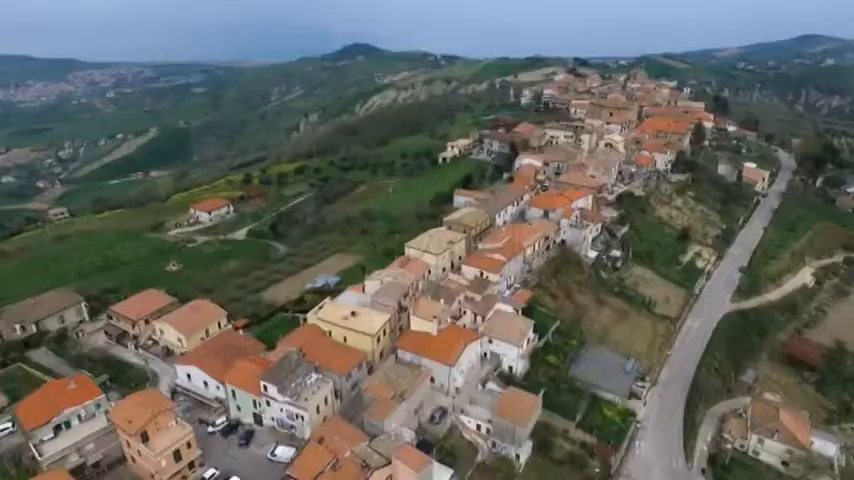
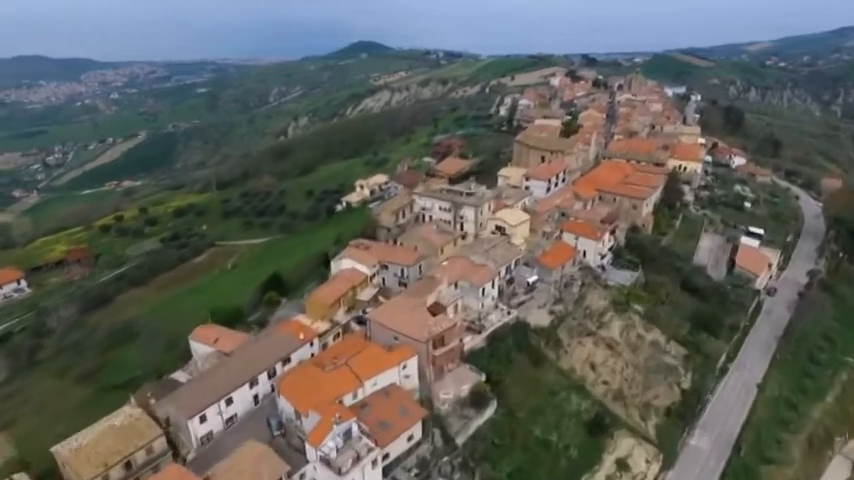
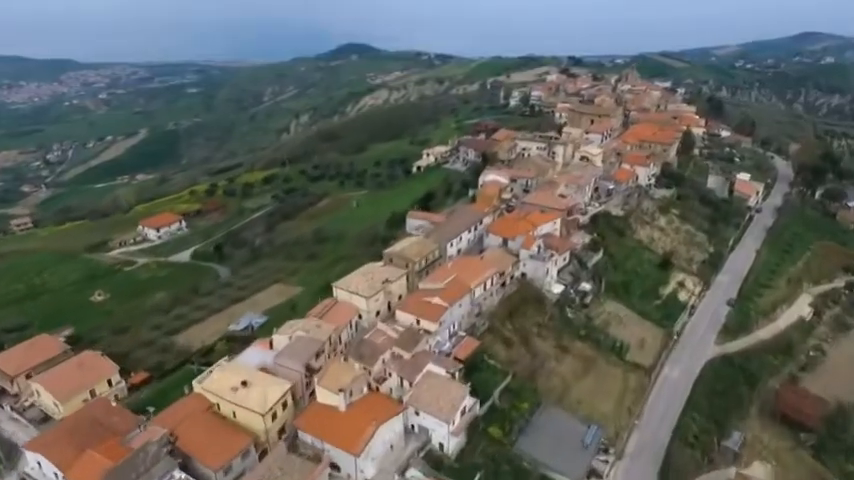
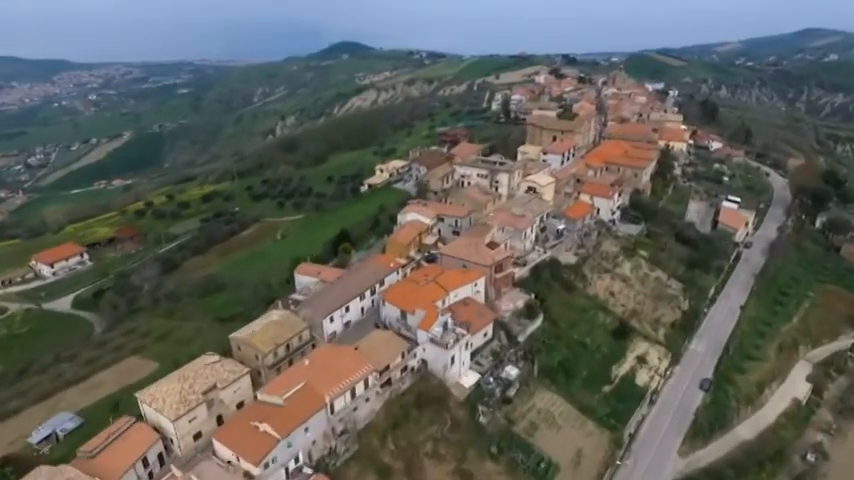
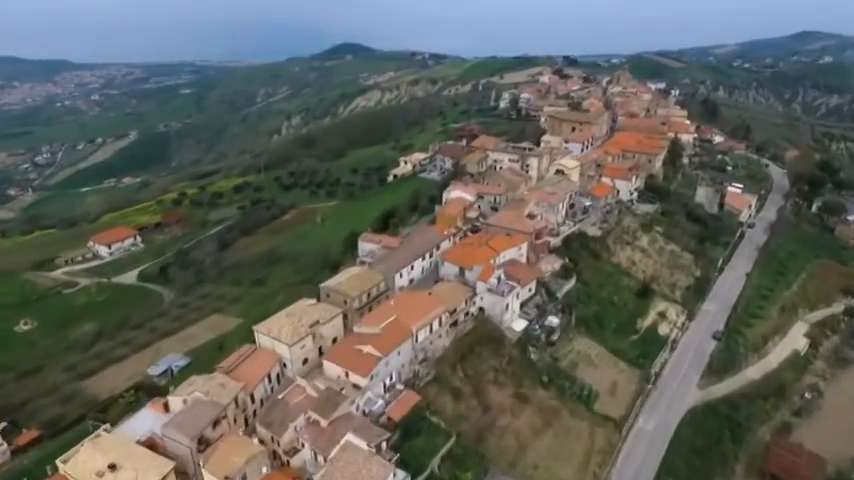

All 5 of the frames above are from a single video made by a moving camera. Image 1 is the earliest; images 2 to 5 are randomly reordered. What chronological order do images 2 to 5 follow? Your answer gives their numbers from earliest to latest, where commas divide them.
3, 5, 4, 2
